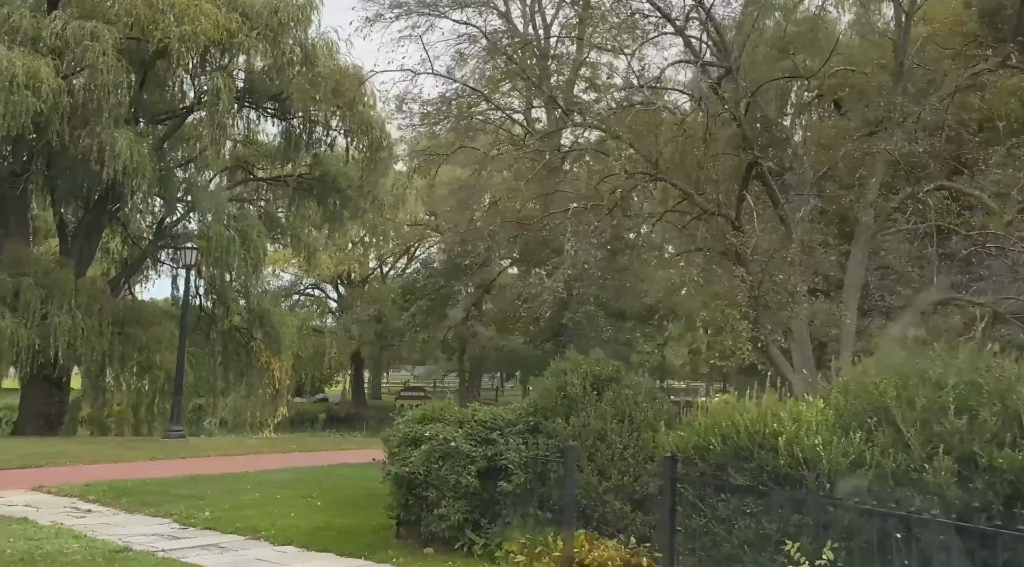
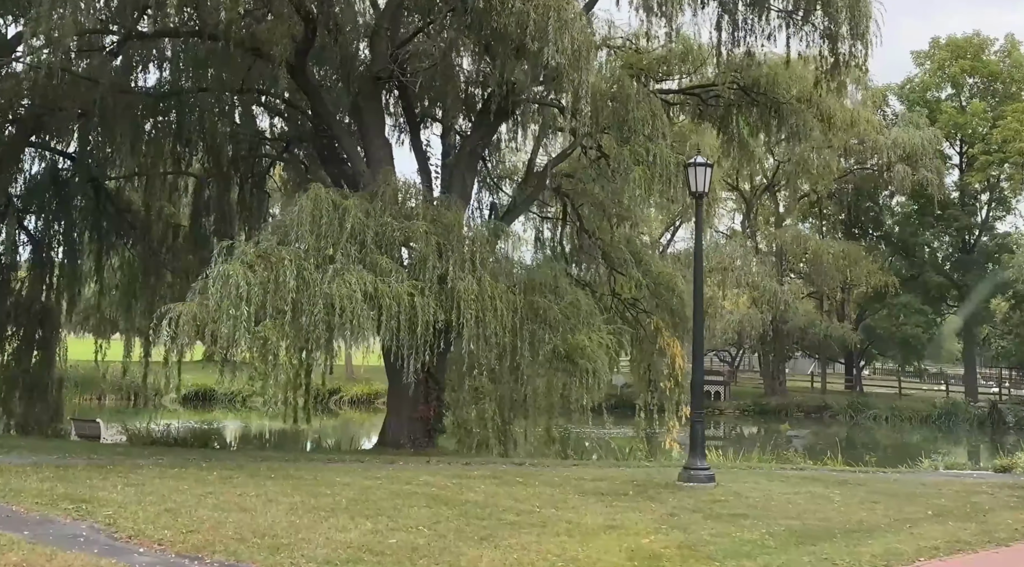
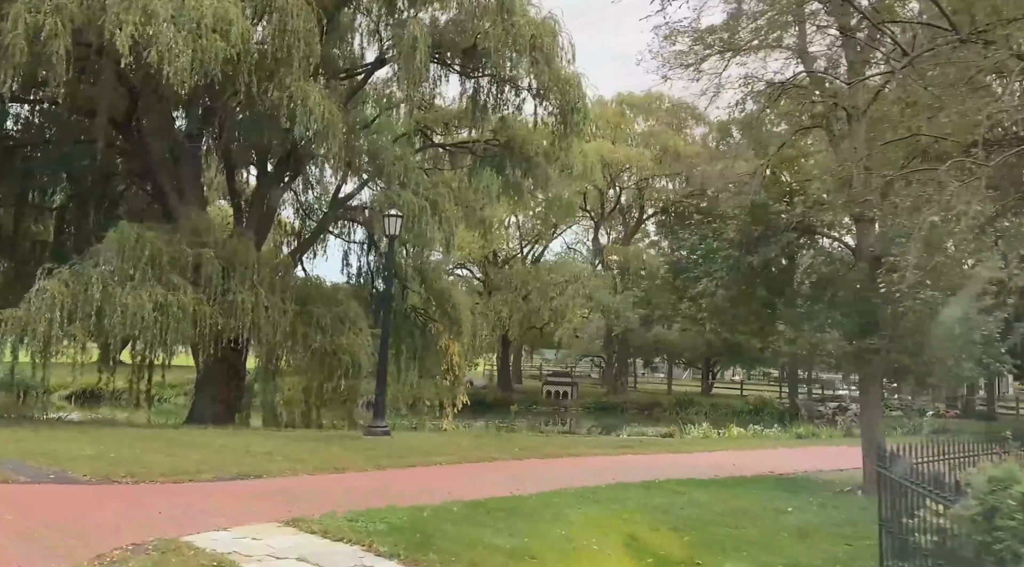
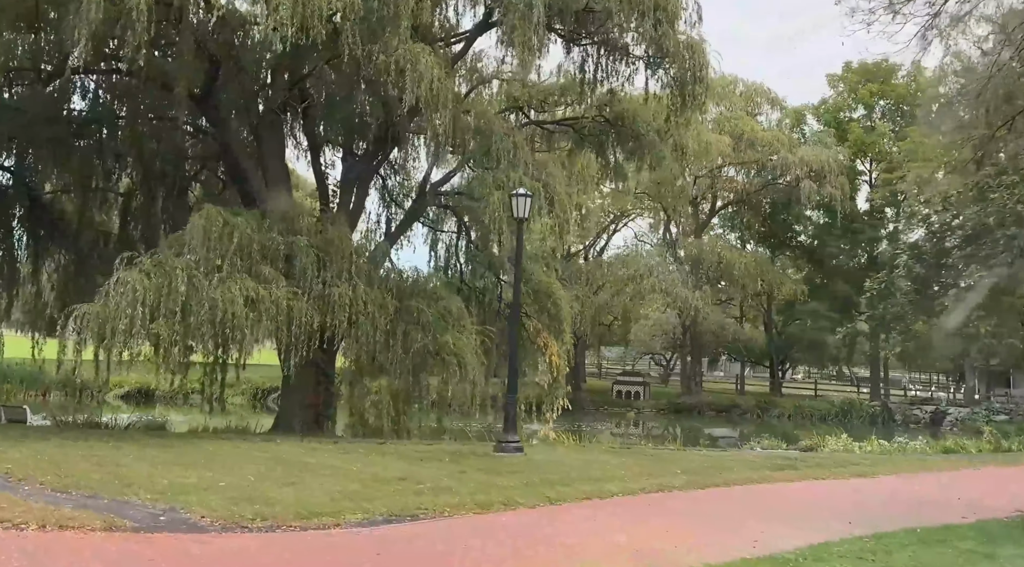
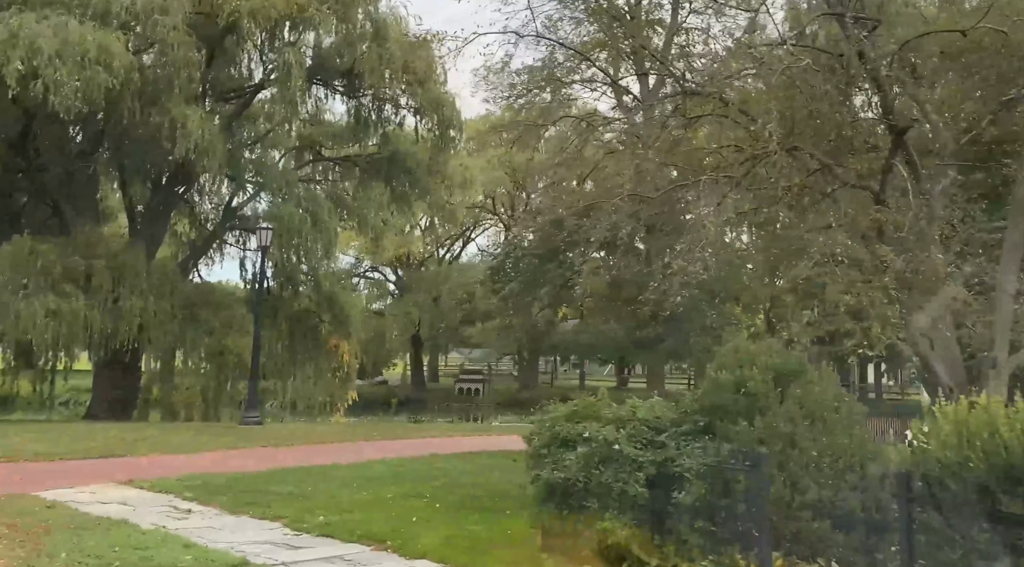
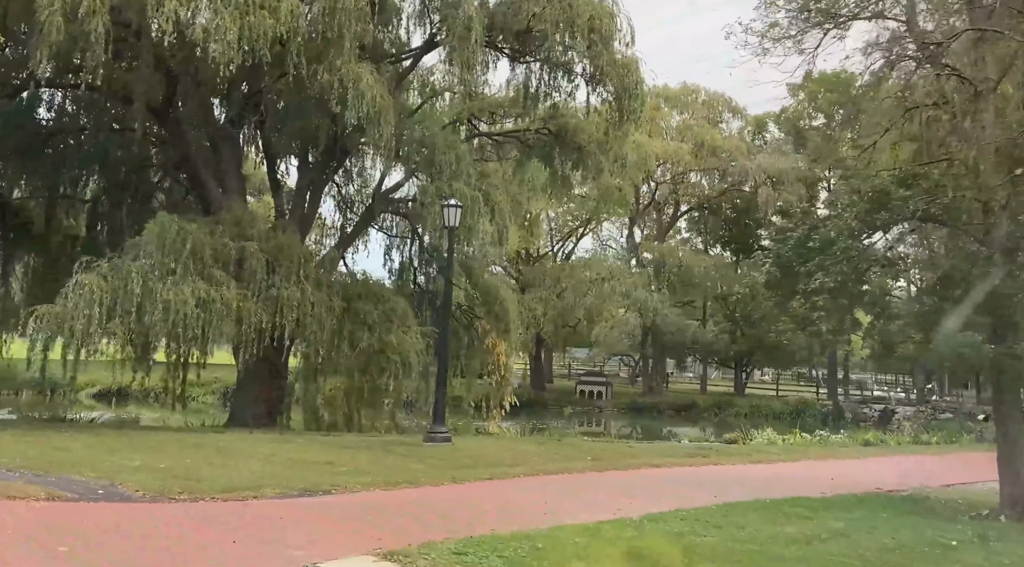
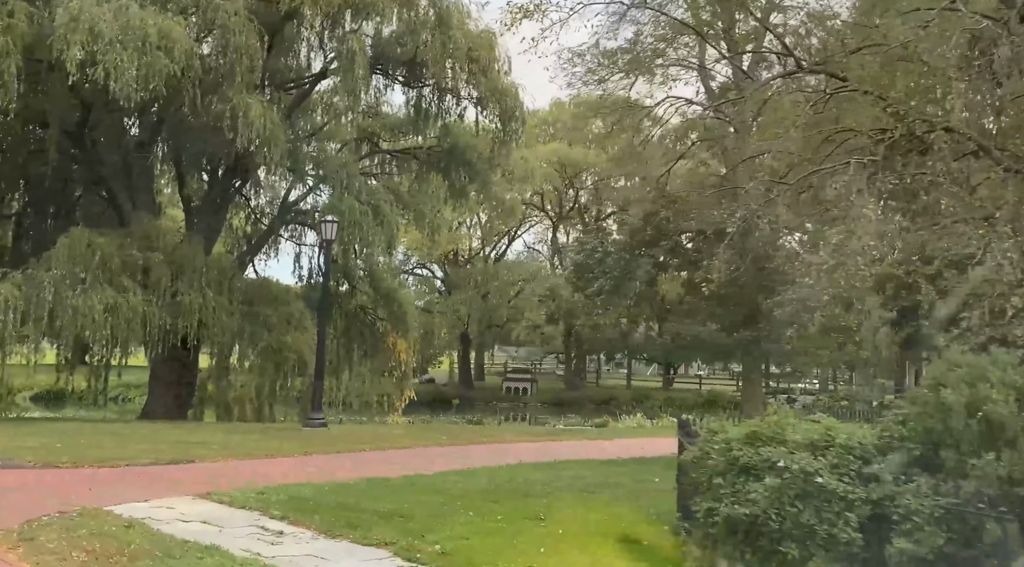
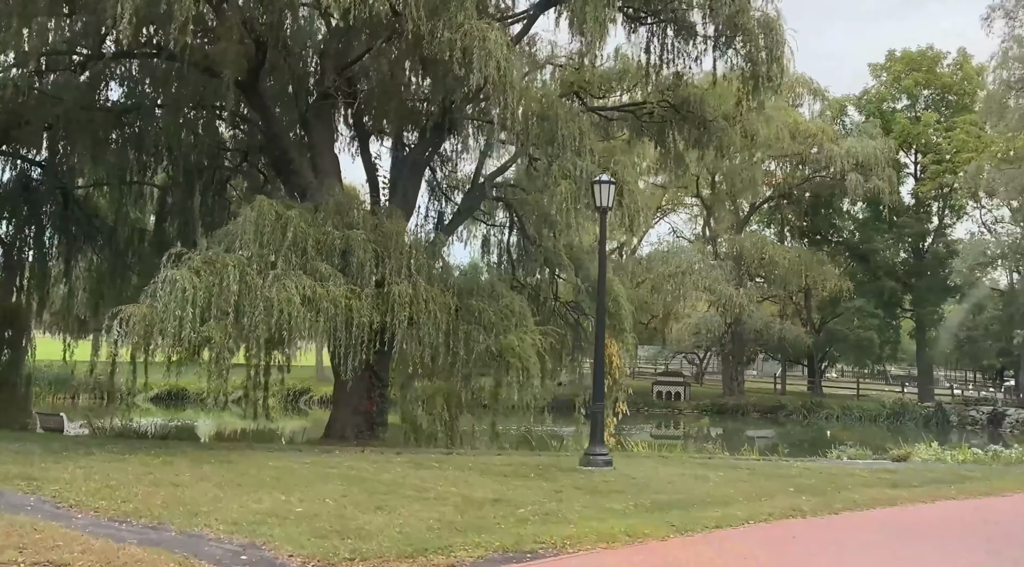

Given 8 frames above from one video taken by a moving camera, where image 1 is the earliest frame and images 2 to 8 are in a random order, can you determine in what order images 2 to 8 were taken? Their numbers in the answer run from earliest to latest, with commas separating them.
5, 7, 3, 6, 4, 8, 2
